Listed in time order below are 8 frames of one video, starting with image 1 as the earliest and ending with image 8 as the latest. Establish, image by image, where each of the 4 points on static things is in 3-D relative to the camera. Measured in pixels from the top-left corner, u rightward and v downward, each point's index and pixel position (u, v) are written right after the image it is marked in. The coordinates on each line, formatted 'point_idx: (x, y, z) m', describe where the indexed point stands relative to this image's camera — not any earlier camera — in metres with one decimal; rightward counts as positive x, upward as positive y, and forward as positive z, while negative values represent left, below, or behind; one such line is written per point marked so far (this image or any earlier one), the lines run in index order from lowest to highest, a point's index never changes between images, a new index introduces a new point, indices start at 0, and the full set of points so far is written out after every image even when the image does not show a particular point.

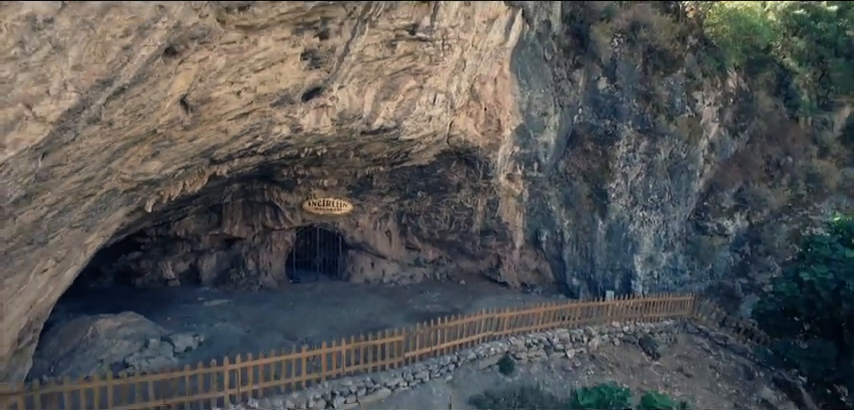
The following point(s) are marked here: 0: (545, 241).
0: (+2.9, -0.9, +12.7) m
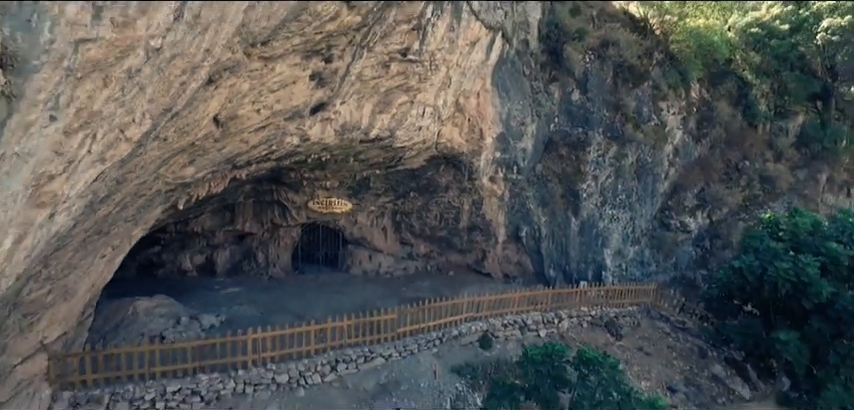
0: (+2.7, -0.8, +14.3) m
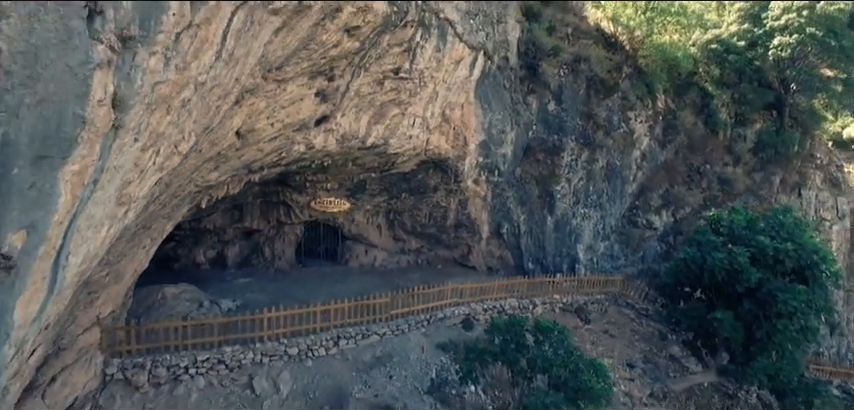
0: (+2.4, -0.8, +15.9) m
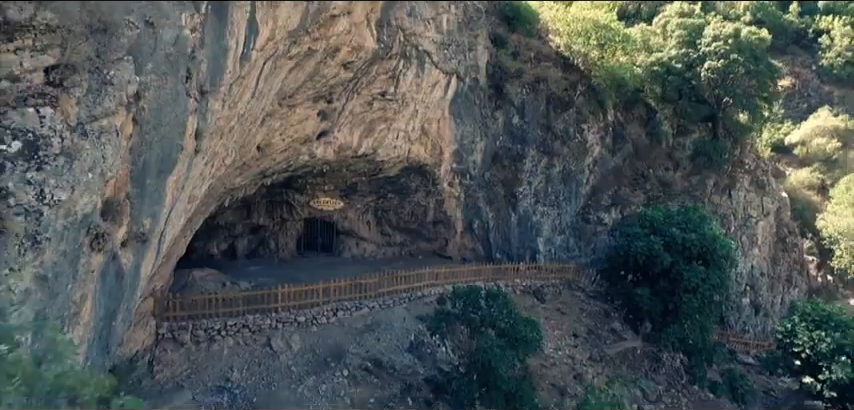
0: (+1.8, -0.8, +18.7) m
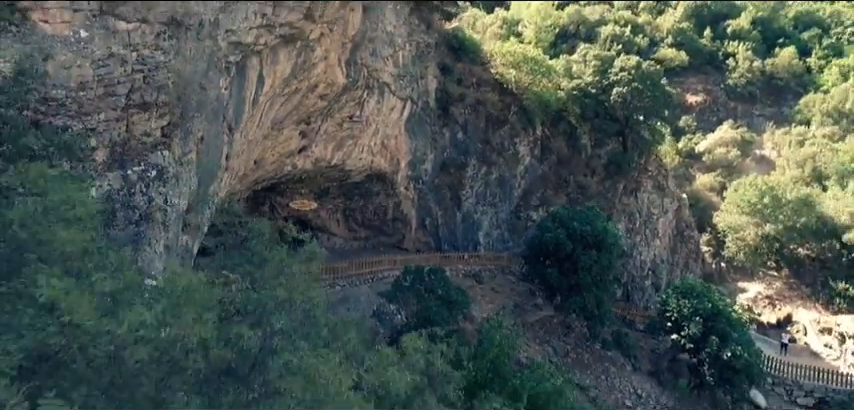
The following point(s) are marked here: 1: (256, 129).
0: (+0.1, -0.8, +22.8) m
1: (-4.8, +2.1, +14.8) m
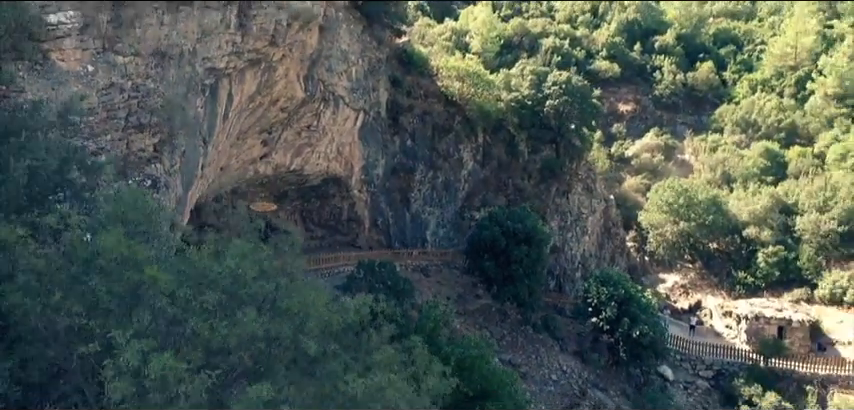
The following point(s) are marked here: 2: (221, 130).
0: (-2.2, -0.9, +24.9) m
1: (-6.4, +2.1, +16.5) m
2: (-6.6, +2.4, +17.2) m
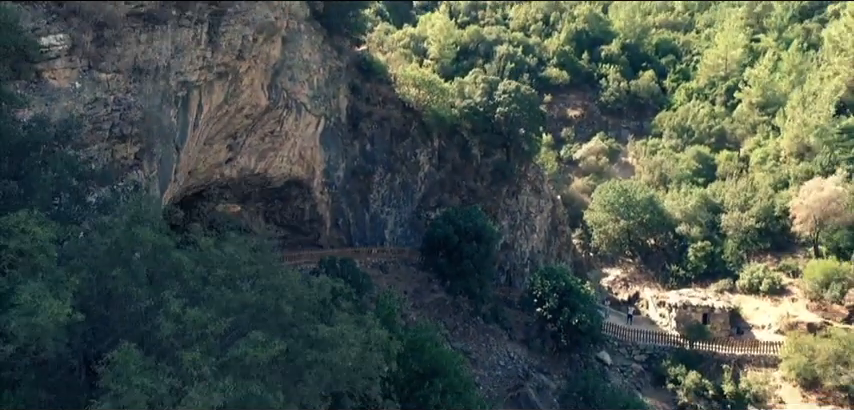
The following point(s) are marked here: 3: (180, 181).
0: (-4.3, -0.9, +26.3) m
1: (-7.9, +2.0, +17.6) m
2: (-8.2, +2.4, +18.2) m
3: (-9.2, +0.9, +19.4) m
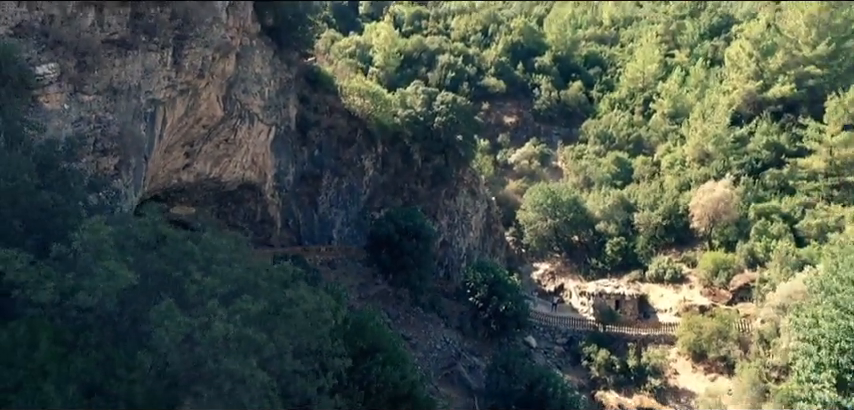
0: (-7.3, -1.0, +28.3) m
1: (-10.0, +1.9, +19.4) m
2: (-10.4, +2.2, +19.9) m
3: (-11.5, +0.8, +21.0) m
